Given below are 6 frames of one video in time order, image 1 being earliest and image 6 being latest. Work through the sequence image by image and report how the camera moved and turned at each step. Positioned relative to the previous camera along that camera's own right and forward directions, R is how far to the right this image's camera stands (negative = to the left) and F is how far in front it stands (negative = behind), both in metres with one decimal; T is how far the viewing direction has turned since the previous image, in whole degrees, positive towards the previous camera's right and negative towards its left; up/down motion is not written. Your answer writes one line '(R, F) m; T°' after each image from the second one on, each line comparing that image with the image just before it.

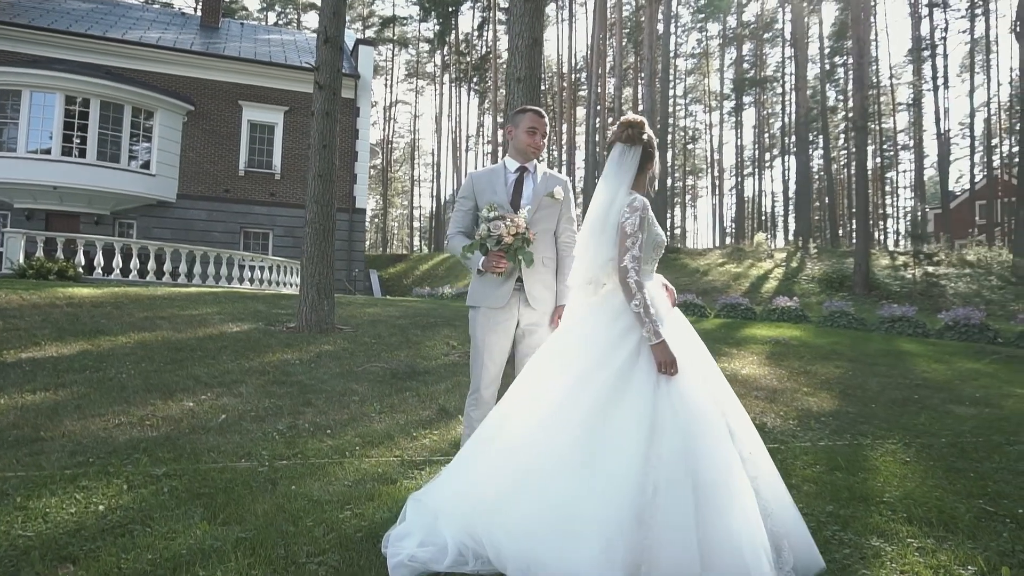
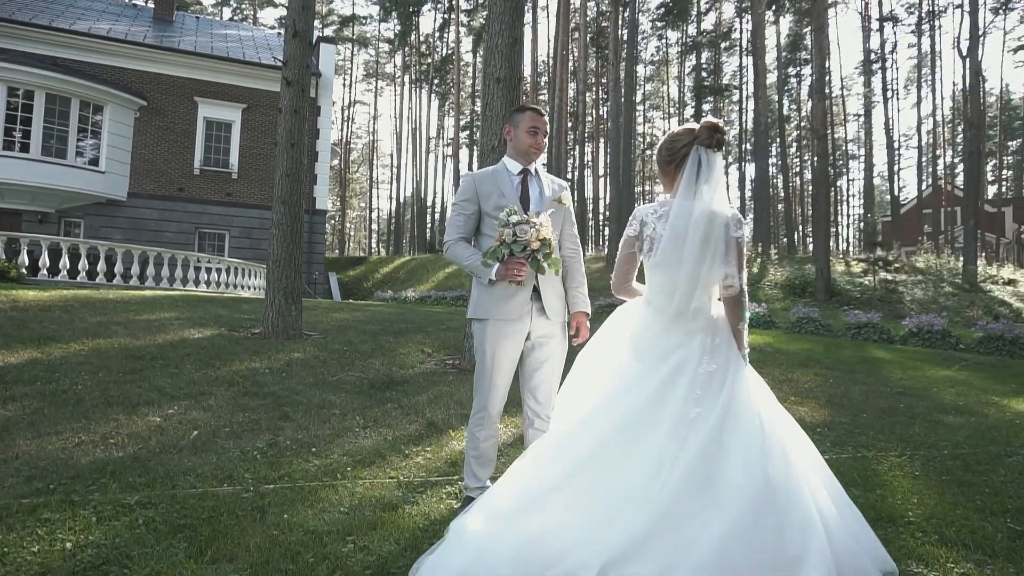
(-0.3, +0.3) m; +4°
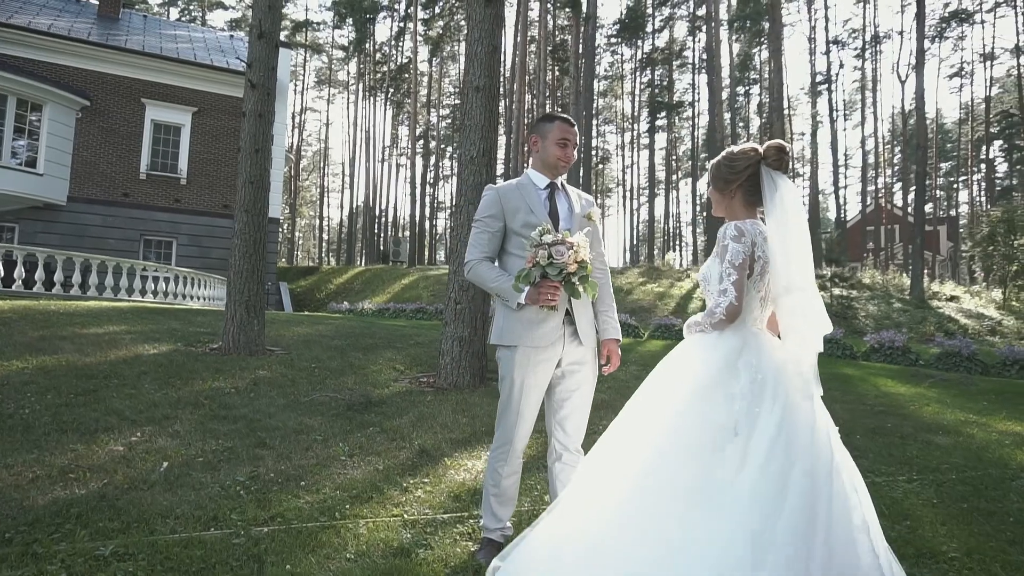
(-0.3, +0.3) m; +4°
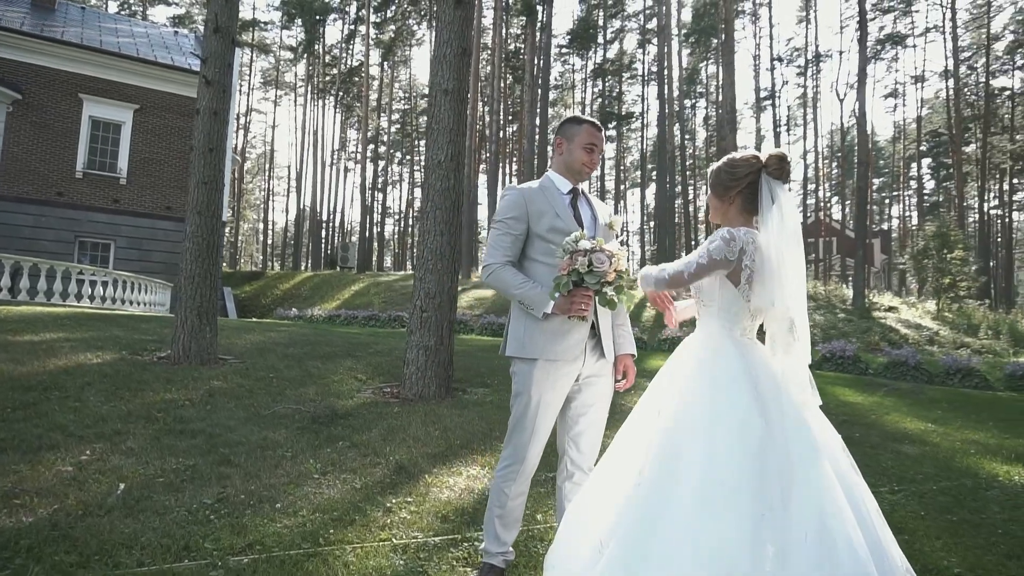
(-0.2, +0.2) m; +4°
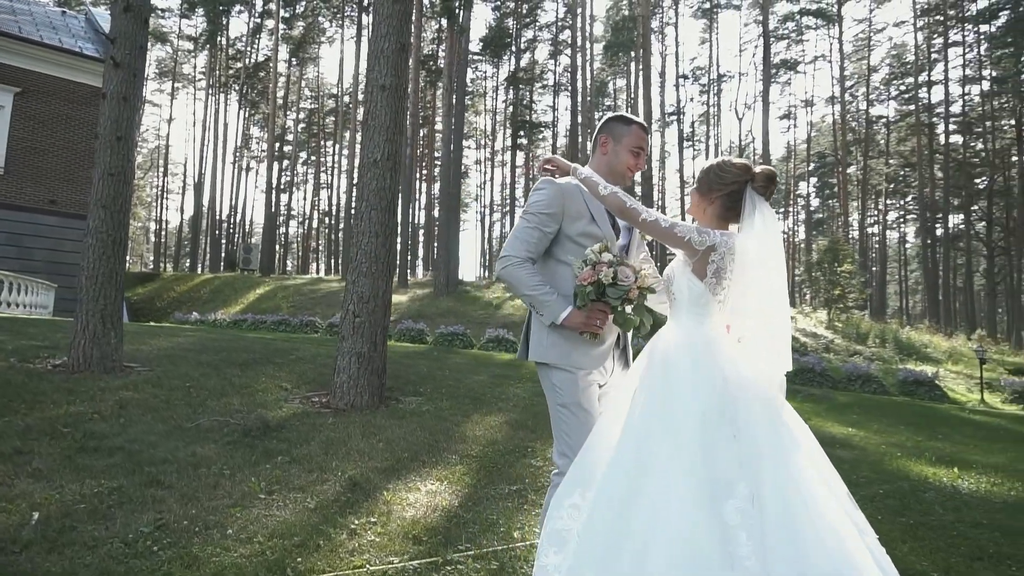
(-0.4, +0.2) m; +8°
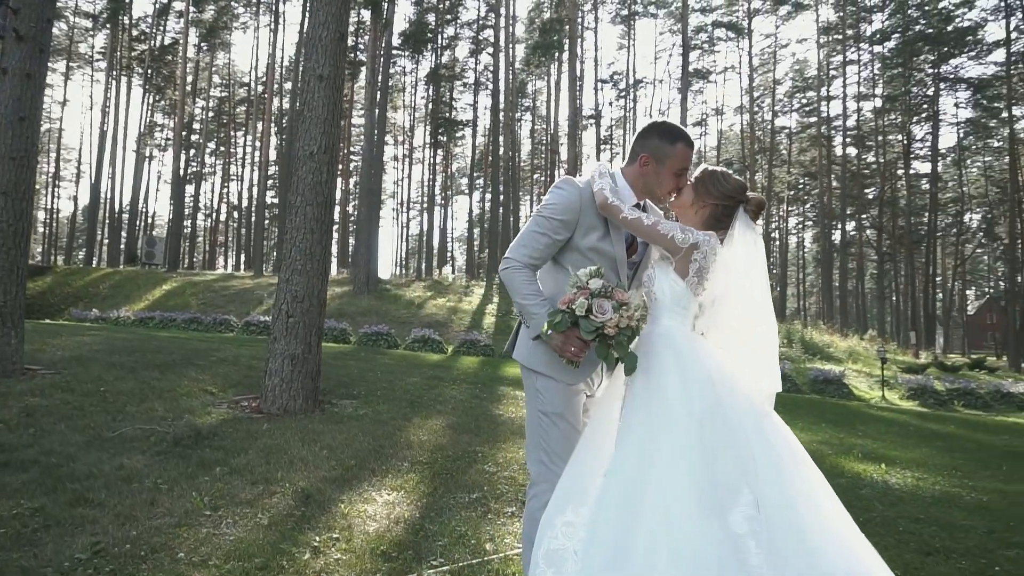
(-0.3, +0.1) m; +7°
